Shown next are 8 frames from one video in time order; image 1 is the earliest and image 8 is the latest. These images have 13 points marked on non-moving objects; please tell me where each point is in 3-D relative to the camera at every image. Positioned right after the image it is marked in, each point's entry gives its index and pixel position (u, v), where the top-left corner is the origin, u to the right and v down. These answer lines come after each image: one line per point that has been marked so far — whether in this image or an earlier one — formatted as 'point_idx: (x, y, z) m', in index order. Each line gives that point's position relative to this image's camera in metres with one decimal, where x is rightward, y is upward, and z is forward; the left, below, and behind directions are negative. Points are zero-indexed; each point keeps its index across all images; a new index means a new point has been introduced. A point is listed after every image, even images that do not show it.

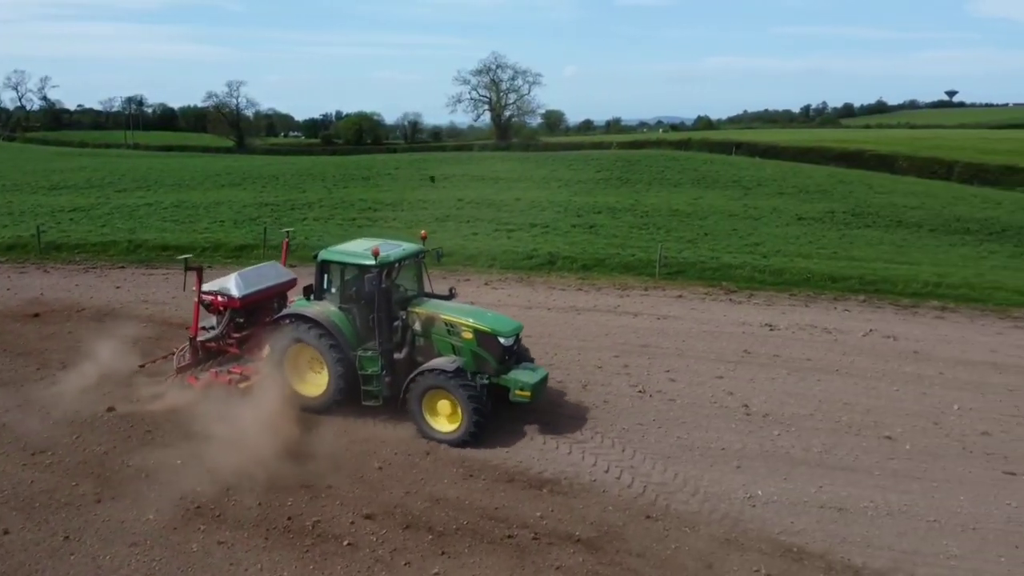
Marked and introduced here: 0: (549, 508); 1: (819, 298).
0: (+0.4, -2.4, +8.4) m
1: (+6.8, -0.2, +17.2) m
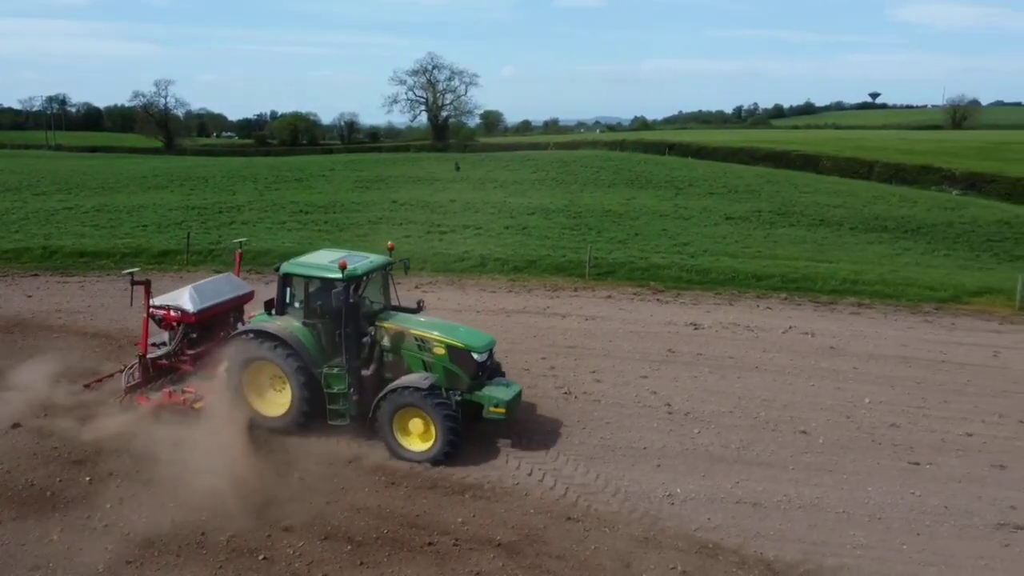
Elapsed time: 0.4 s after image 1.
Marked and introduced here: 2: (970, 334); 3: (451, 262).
0: (-0.4, -2.4, +8.4) m
1: (+5.2, -0.2, +17.6) m
2: (+9.2, -0.9, +15.7) m
3: (-1.5, +0.7, +19.4) m
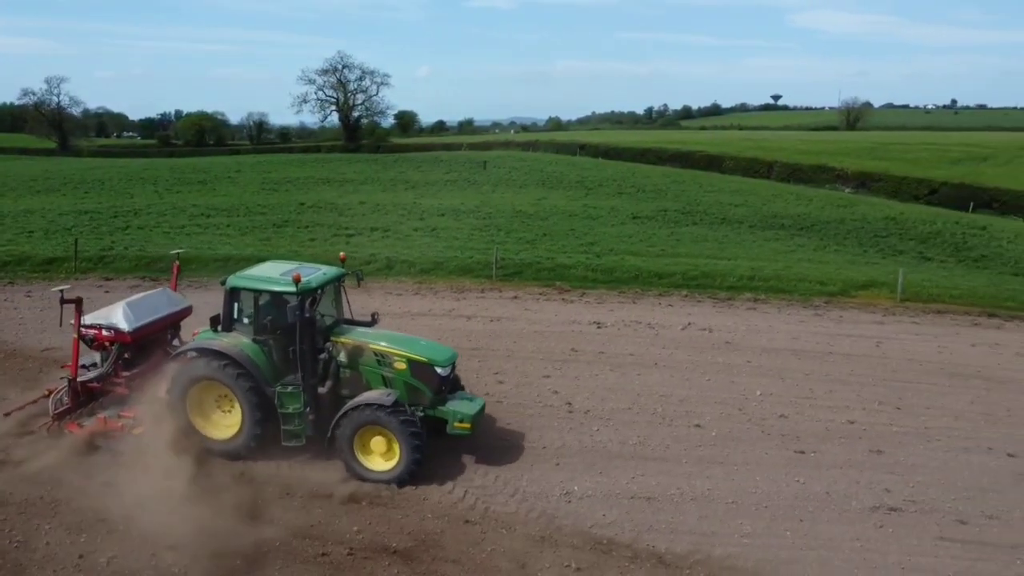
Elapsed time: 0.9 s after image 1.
0: (-1.5, -2.5, +8.3) m
1: (+3.1, -0.2, +18.1) m
2: (+7.3, -0.8, +16.6) m
3: (-3.8, +0.6, +19.1) m
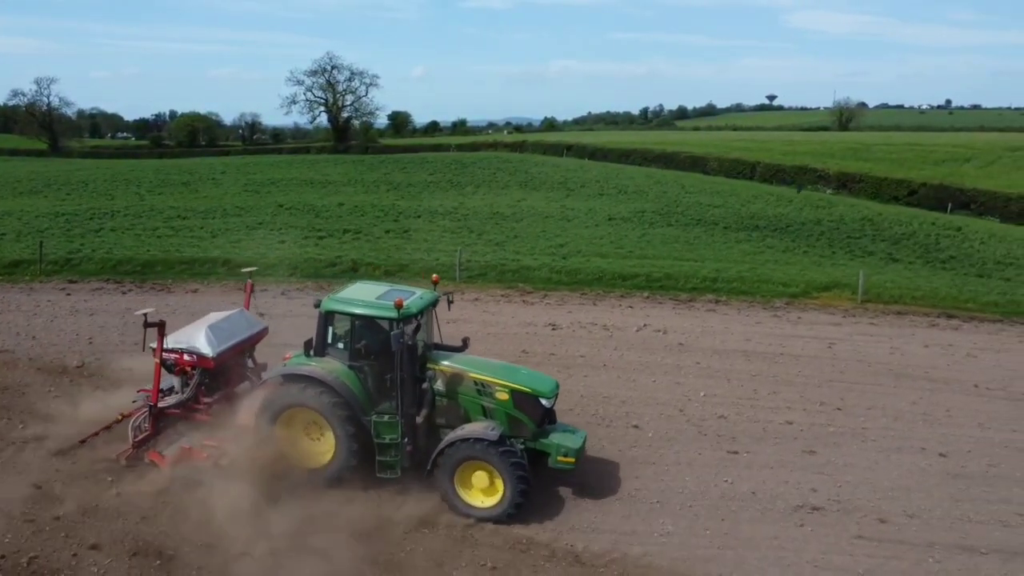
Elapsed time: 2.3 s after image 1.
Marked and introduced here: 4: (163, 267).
0: (-2.3, -2.5, +8.4) m
1: (+2.2, -0.2, +18.2) m
2: (+6.4, -0.8, +16.7) m
3: (-4.7, +0.5, +19.2) m
4: (-8.4, +0.5, +18.8) m
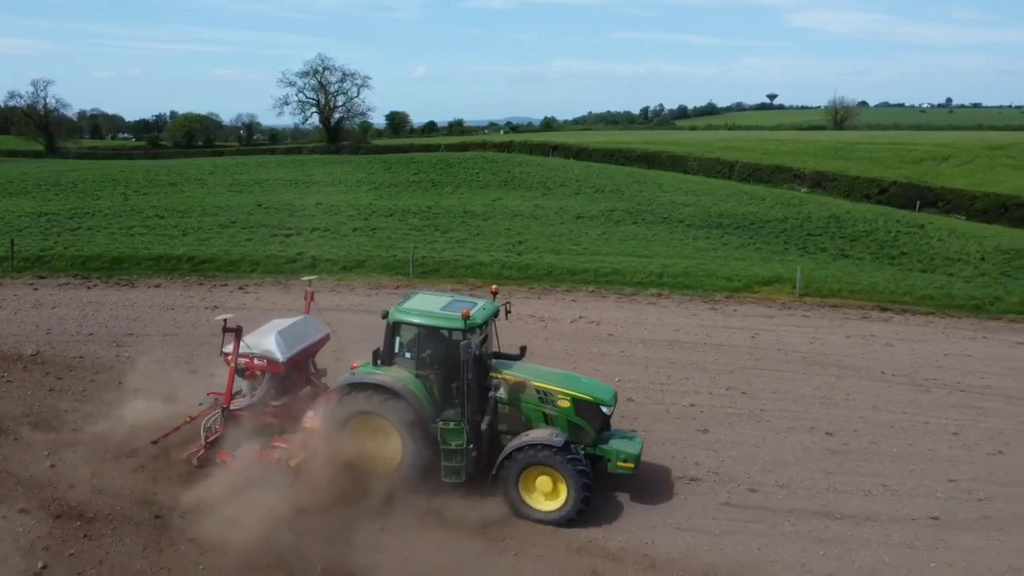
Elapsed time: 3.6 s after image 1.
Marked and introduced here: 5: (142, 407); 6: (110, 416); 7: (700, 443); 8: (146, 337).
0: (-3.6, -2.4, +9.3) m
1: (+1.0, -0.1, +19.1) m
2: (+5.2, -0.7, +17.6) m
3: (-5.9, +0.6, +20.1) m
4: (-9.6, +0.6, +19.7) m
5: (-5.6, -1.8, +11.7) m
6: (-5.8, -1.8, +11.4) m
7: (+2.7, -2.2, +11.1) m
8: (-6.7, -0.9, +14.2) m
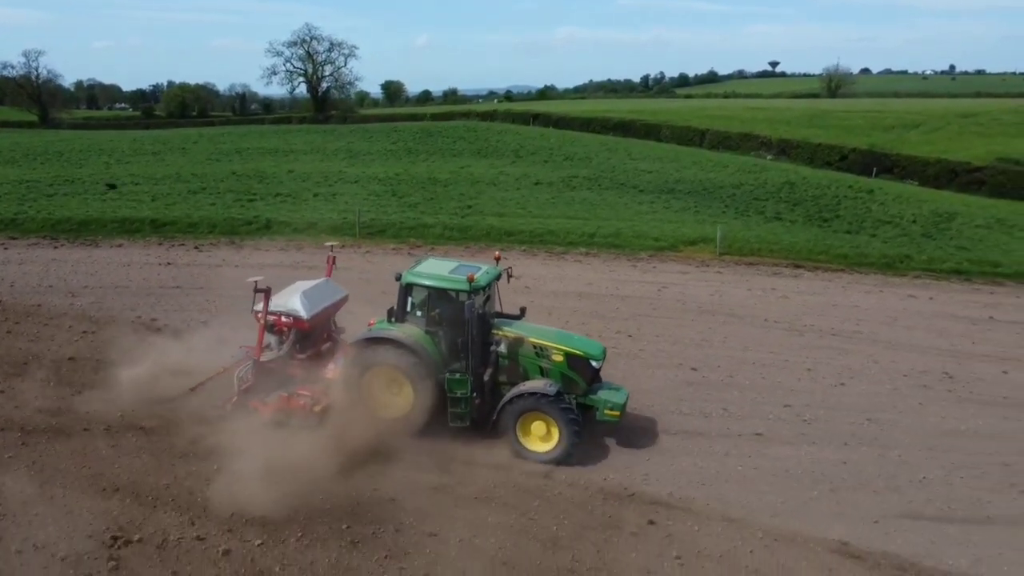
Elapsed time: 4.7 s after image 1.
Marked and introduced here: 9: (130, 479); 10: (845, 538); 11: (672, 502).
0: (-5.2, -1.7, +10.9) m
1: (-0.6, +1.0, +20.6) m
2: (+3.5, +0.3, +19.1) m
3: (-7.5, +1.7, +21.6) m
4: (-11.3, +1.7, +21.2) m
5: (-7.2, -1.0, +13.3) m
6: (-7.5, -1.1, +13.0) m
7: (+1.0, -1.4, +12.7) m
8: (-8.3, 0.0, +15.8) m
9: (-4.5, -2.3, +9.3) m
10: (+3.8, -2.9, +9.1) m
11: (+1.9, -2.7, +9.5) m
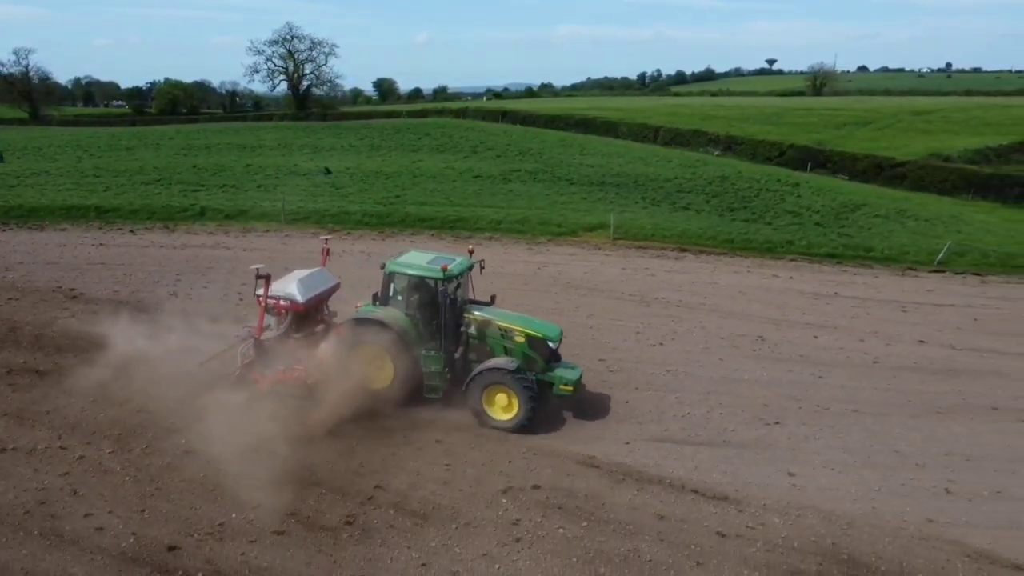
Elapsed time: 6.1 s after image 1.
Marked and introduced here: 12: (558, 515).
0: (-7.9, -1.2, +13.0) m
1: (-3.3, +1.6, +22.7) m
2: (+0.9, +0.9, +21.2) m
3: (-10.2, +2.3, +23.7) m
4: (-13.9, +2.3, +23.3) m
5: (-9.8, -0.4, +15.4) m
6: (-10.1, -0.5, +15.1) m
7: (-1.6, -0.9, +14.8) m
8: (-10.9, +0.5, +17.9) m
9: (-7.2, -1.7, +11.4) m
10: (+1.1, -2.4, +11.2) m
11: (-0.7, -2.2, +11.6) m
12: (+0.6, -2.8, +9.5) m
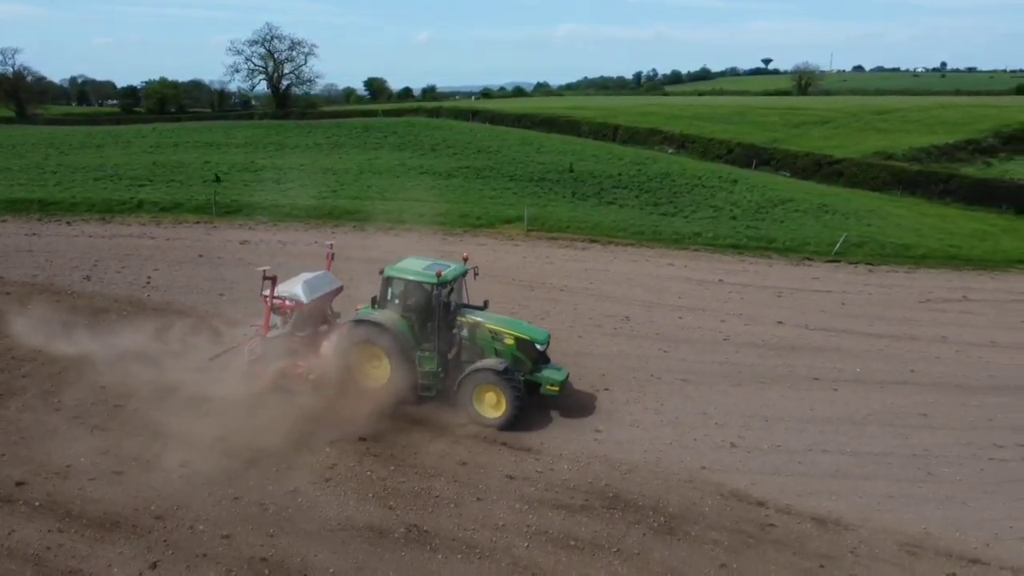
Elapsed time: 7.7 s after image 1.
0: (-10.4, -0.9, +14.4) m
1: (-5.8, +1.9, +24.1) m
2: (-1.6, +1.2, +22.6) m
3: (-12.7, +2.7, +25.1) m
4: (-16.5, +2.6, +24.6) m
5: (-12.4, -0.1, +16.8) m
6: (-12.7, -0.2, +16.4) m
7: (-4.1, -0.6, +16.2) m
8: (-13.5, +0.9, +19.3) m
9: (-9.7, -1.4, +12.8) m
10: (-1.4, -2.0, +12.6) m
11: (-3.2, -1.8, +13.0) m
12: (-2.0, -2.4, +10.9) m
